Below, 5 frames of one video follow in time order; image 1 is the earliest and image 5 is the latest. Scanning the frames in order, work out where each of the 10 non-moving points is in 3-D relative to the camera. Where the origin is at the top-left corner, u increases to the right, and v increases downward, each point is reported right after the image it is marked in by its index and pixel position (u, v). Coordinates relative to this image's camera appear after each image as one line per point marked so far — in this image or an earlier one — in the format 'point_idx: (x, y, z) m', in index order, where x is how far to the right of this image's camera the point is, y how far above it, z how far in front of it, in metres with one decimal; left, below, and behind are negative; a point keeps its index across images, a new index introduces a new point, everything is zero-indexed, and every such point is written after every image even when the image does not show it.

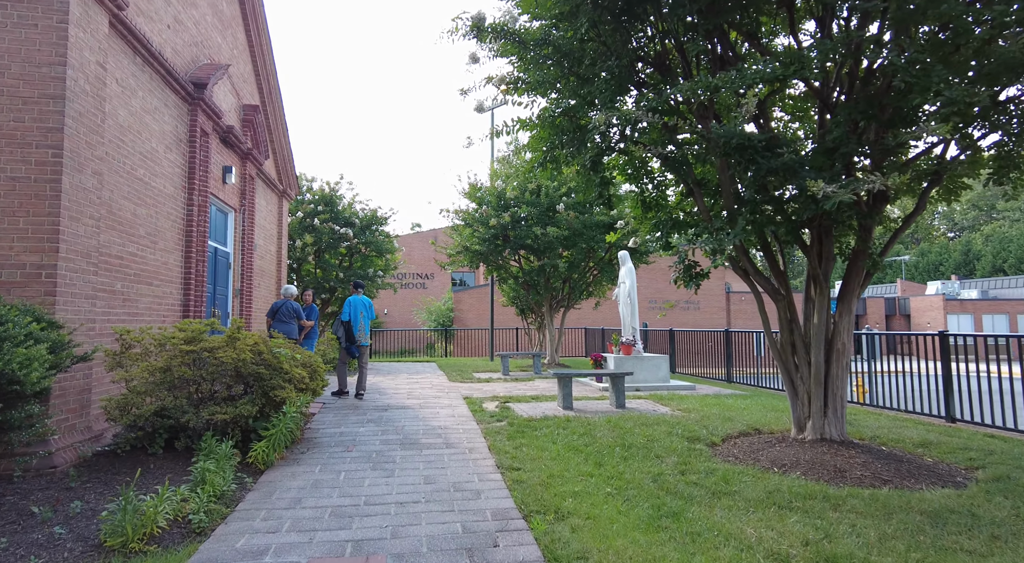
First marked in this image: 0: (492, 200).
0: (-0.5, +2.1, +15.0) m
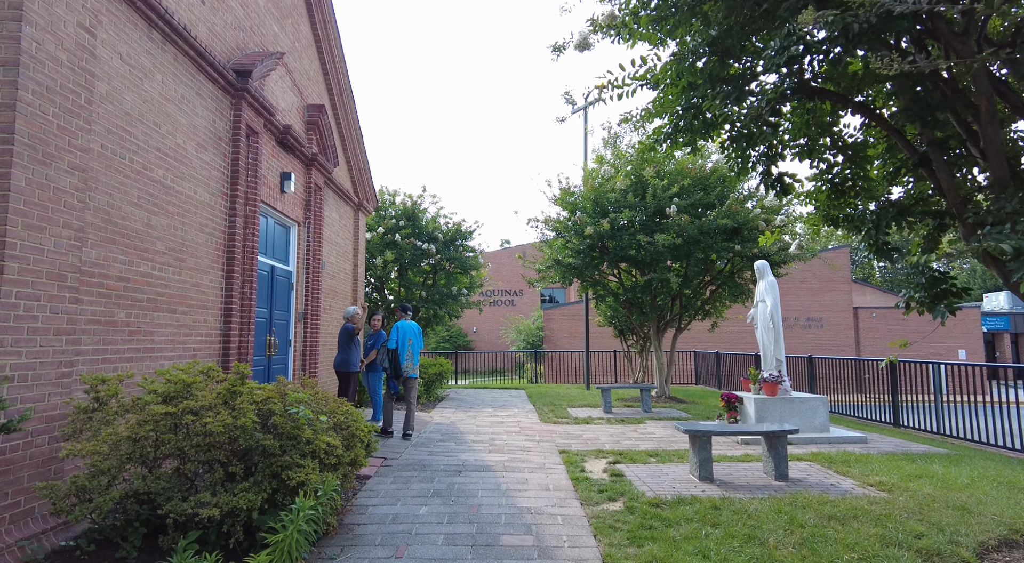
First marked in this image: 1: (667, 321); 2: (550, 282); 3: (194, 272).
0: (+1.7, +1.7, +12.9) m
1: (+3.6, -0.9, +14.0) m
2: (+0.9, 0.0, +14.2) m
3: (-3.4, +0.1, +6.4) m
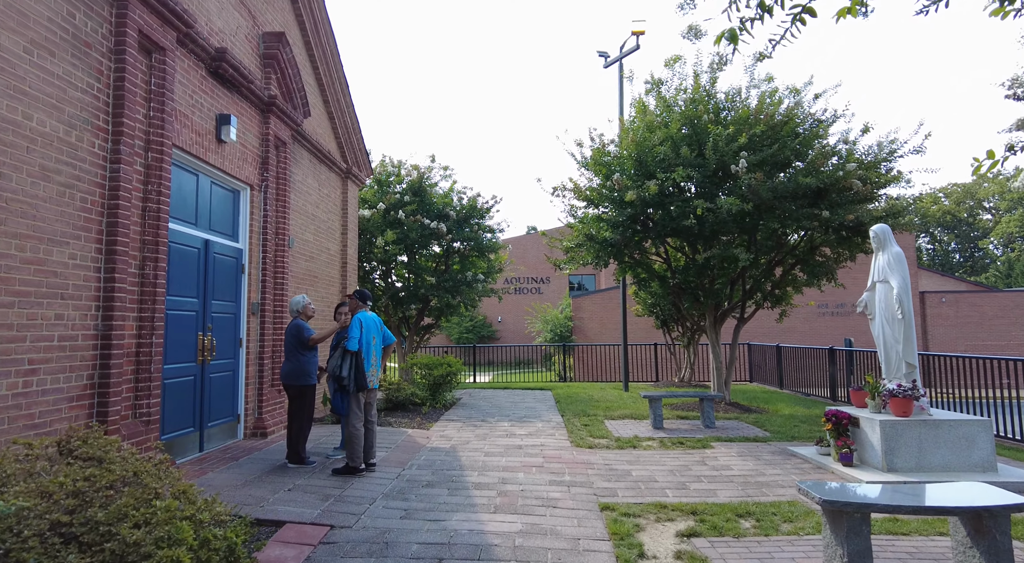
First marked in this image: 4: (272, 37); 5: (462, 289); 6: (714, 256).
0: (+2.0, +2.0, +10.4) m
1: (+4.1, -0.5, +11.4) m
2: (+1.3, +0.4, +11.7) m
3: (-3.3, +0.3, +4.1) m
4: (-3.2, +3.2, +7.9) m
5: (-1.3, -0.2, +15.5) m
6: (+3.4, +0.4, +10.0) m
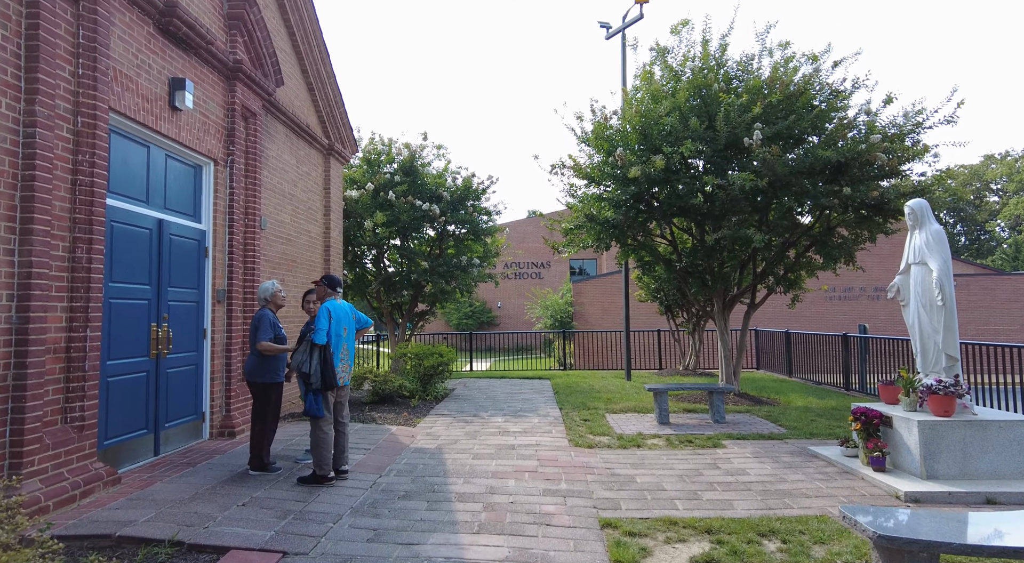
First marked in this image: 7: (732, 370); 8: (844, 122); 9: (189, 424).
0: (+1.9, +2.3, +9.6) m
1: (+4.0, -0.2, +10.6) m
2: (+1.3, +0.7, +10.9) m
3: (-3.4, +0.4, +3.4) m
4: (-3.3, +3.4, +7.1) m
5: (-1.4, +0.2, +14.8) m
6: (+3.3, +0.7, +9.2) m
7: (+4.0, -1.6, +10.7) m
8: (+5.1, +2.4, +9.1) m
9: (-3.5, -1.5, +6.4) m
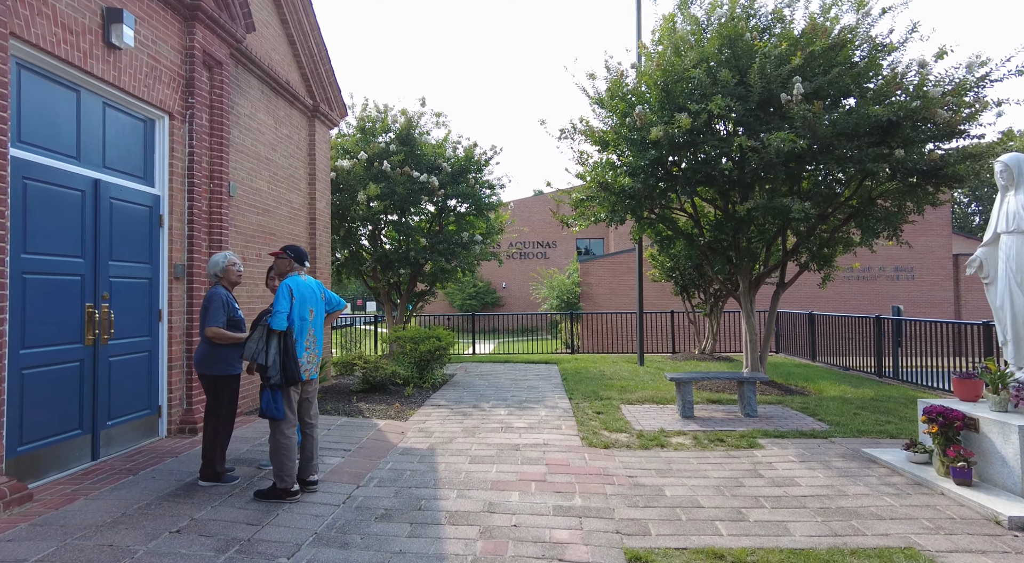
0: (+2.0, +2.6, +8.5) m
1: (+4.1, +0.1, +9.6) m
2: (+1.3, +1.0, +9.9) m
3: (-3.4, +0.5, +2.4) m
4: (-3.2, +3.7, +6.0) m
5: (-1.3, +0.7, +13.8) m
6: (+3.3, +1.0, +8.2) m
7: (+4.1, -1.2, +9.8) m
8: (+5.1, +2.8, +8.0) m
9: (-3.4, -1.3, +5.5) m
